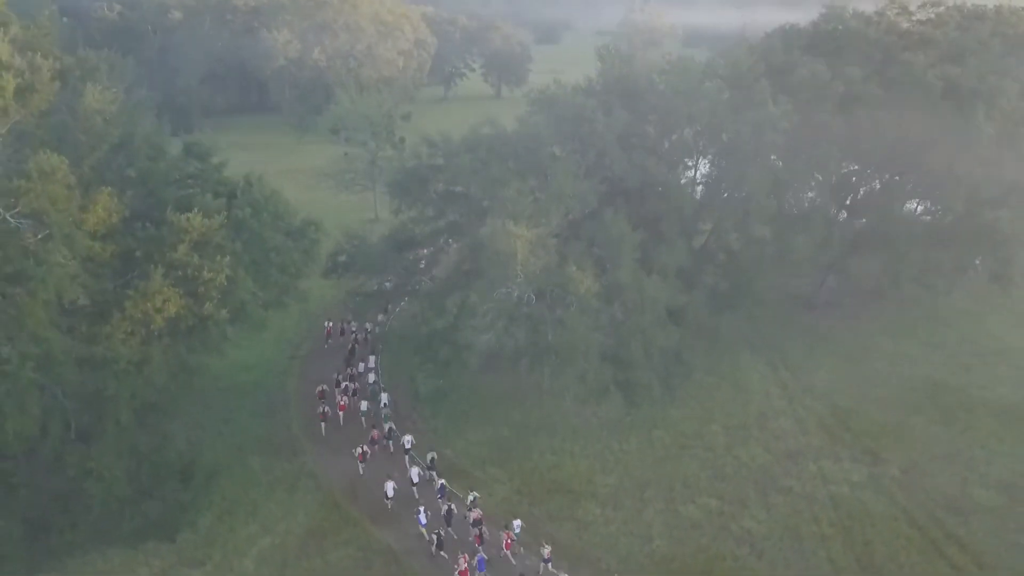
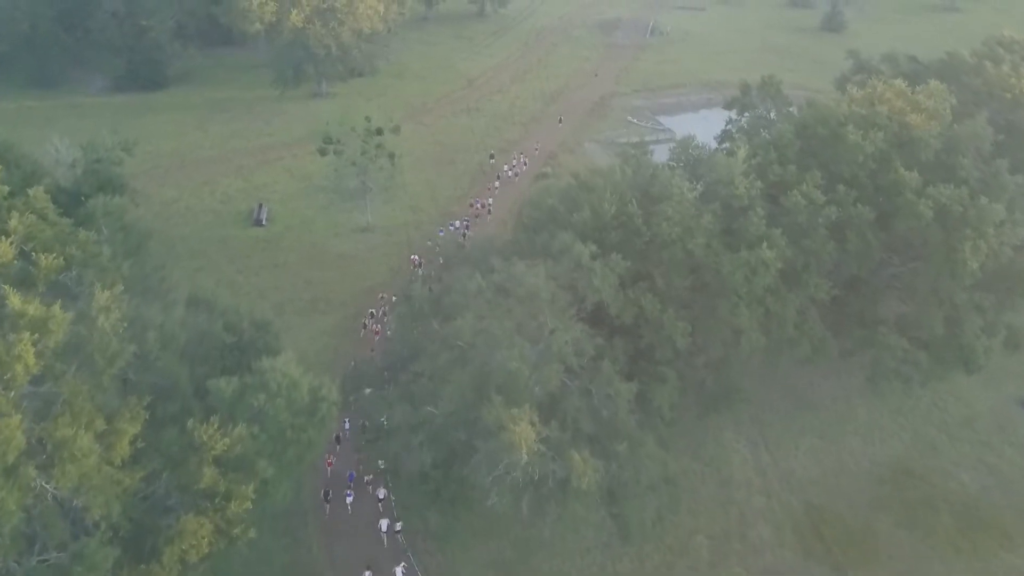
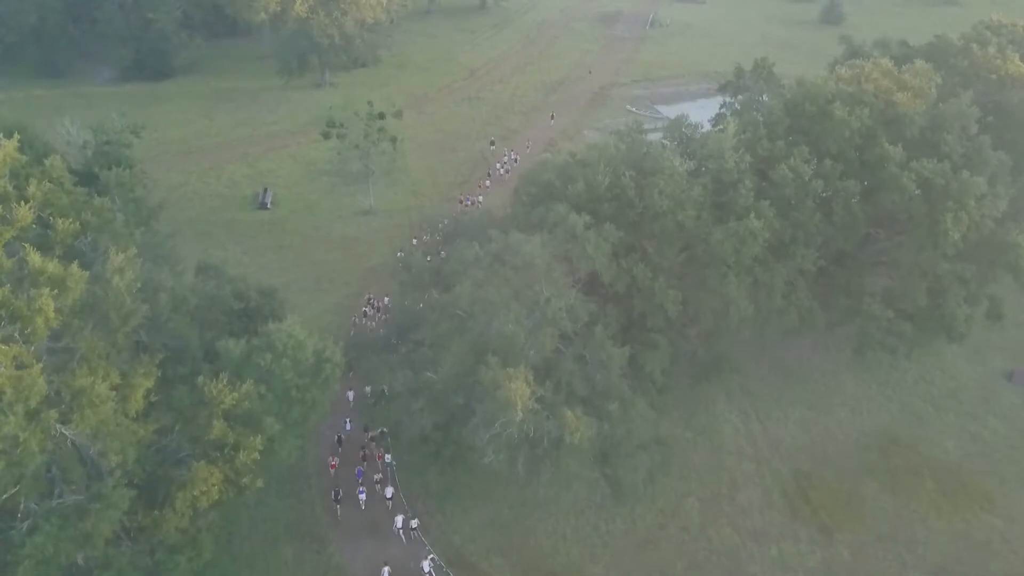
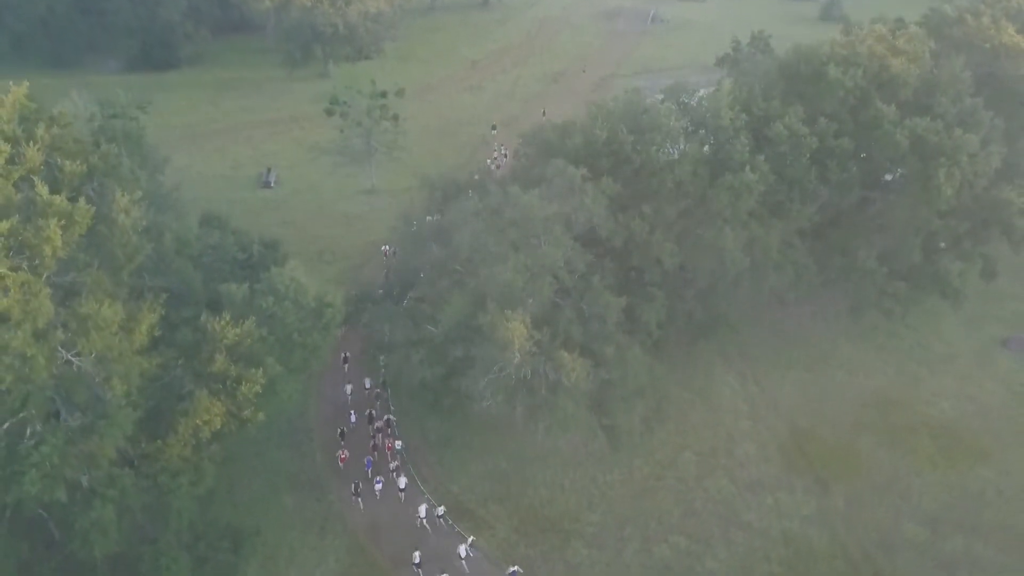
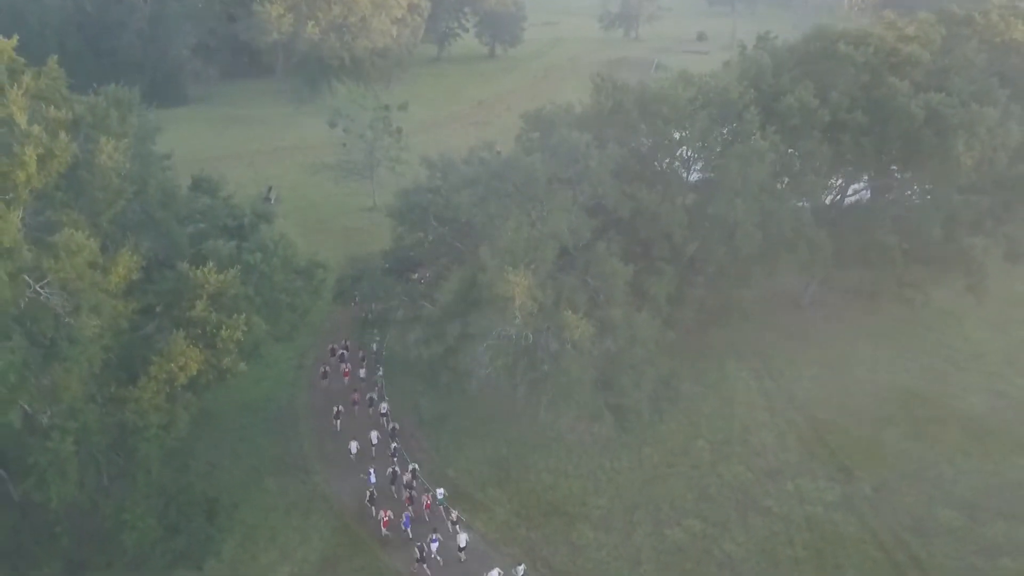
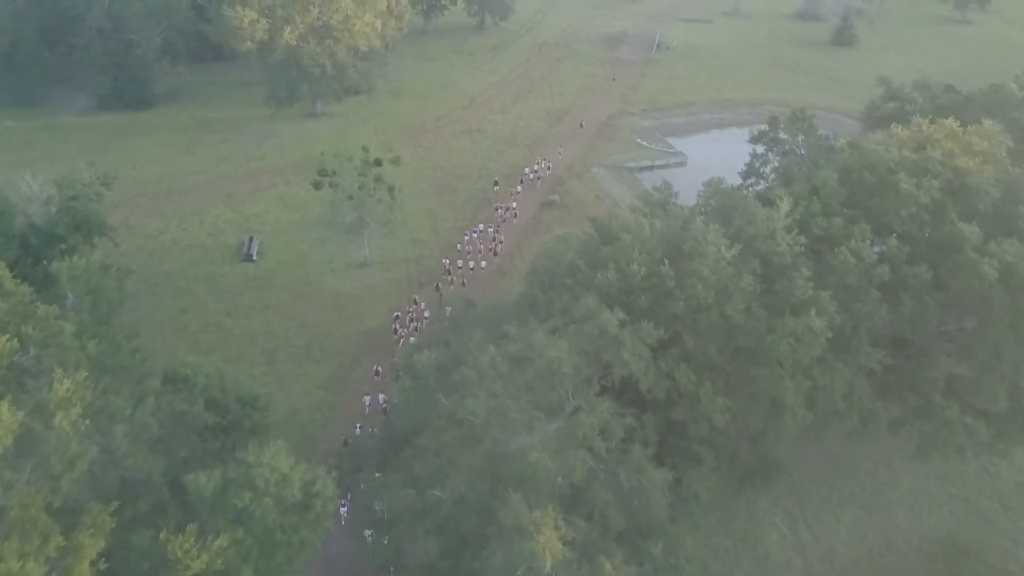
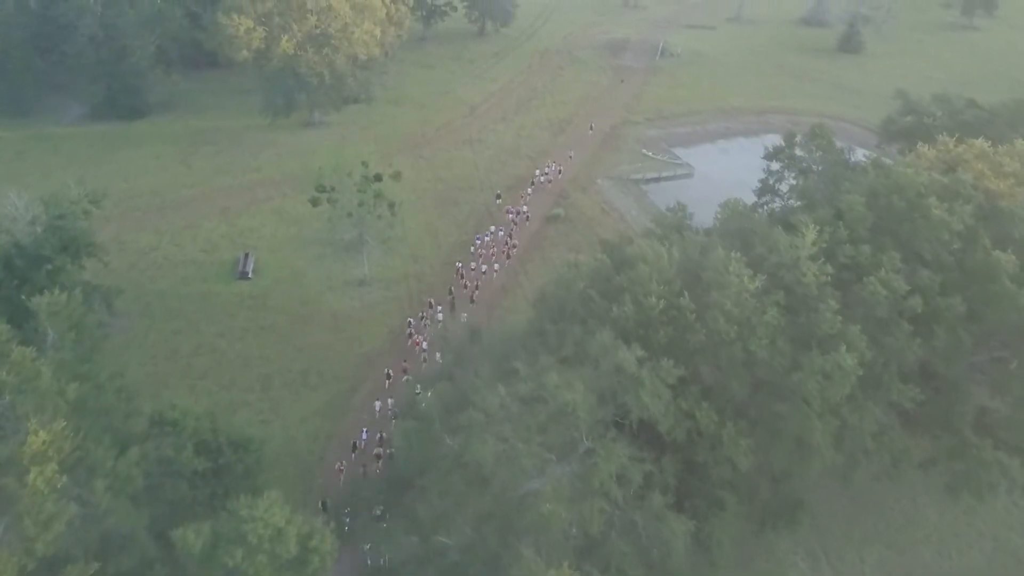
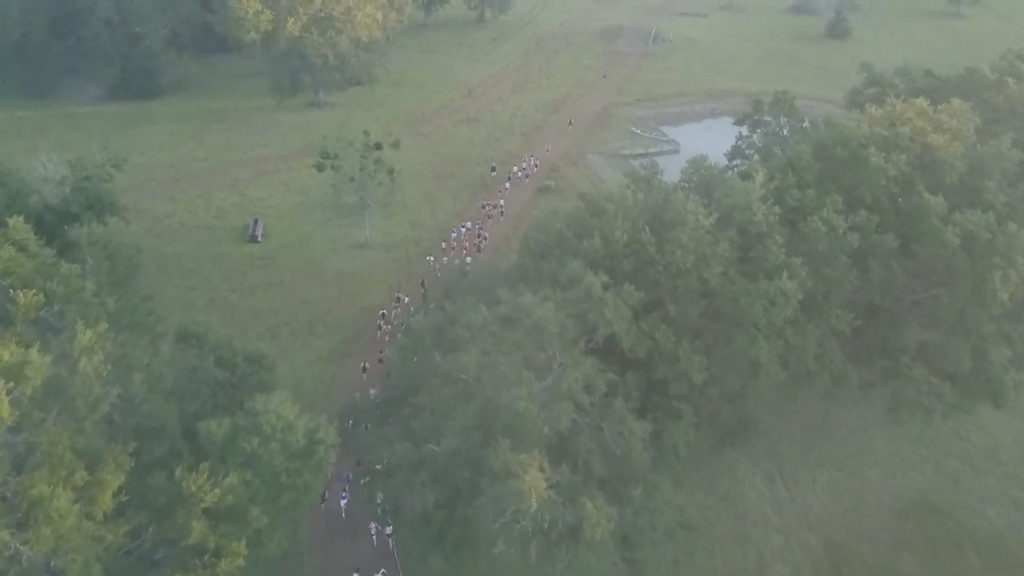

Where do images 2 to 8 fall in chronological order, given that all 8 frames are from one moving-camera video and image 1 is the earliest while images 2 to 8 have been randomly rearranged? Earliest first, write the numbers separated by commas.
5, 4, 3, 2, 8, 6, 7
